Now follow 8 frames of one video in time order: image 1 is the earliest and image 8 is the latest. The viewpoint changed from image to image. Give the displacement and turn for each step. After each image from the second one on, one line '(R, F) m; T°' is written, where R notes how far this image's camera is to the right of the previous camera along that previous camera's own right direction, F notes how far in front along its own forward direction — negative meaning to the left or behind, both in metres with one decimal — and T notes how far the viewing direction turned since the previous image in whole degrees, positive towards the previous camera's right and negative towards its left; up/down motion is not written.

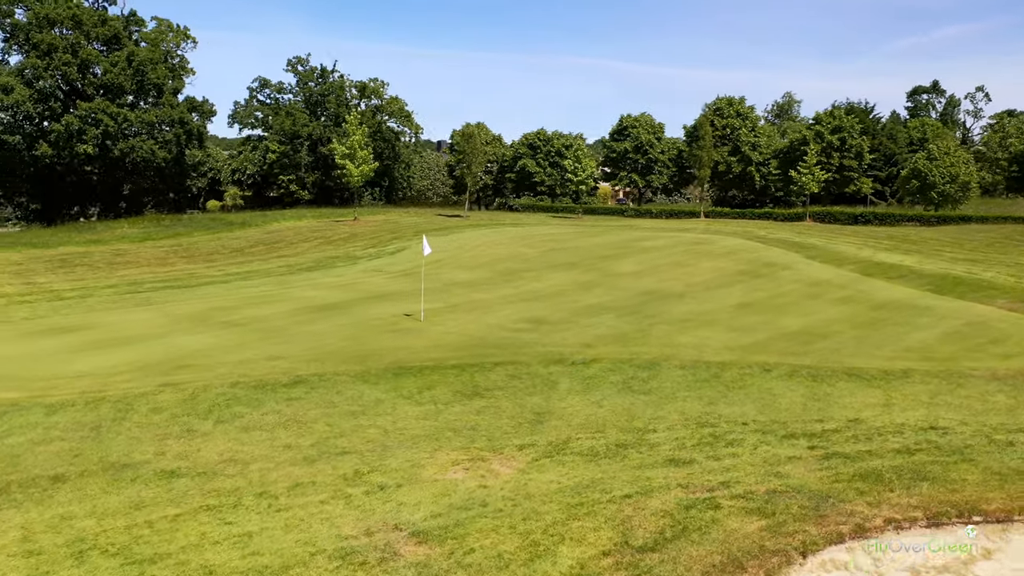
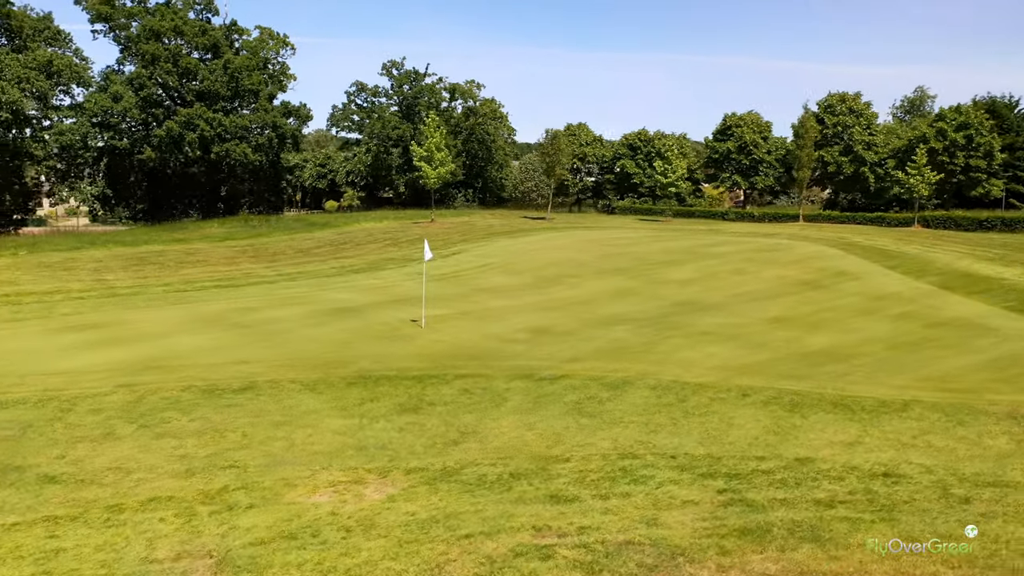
(+2.6, +0.9) m; -9°
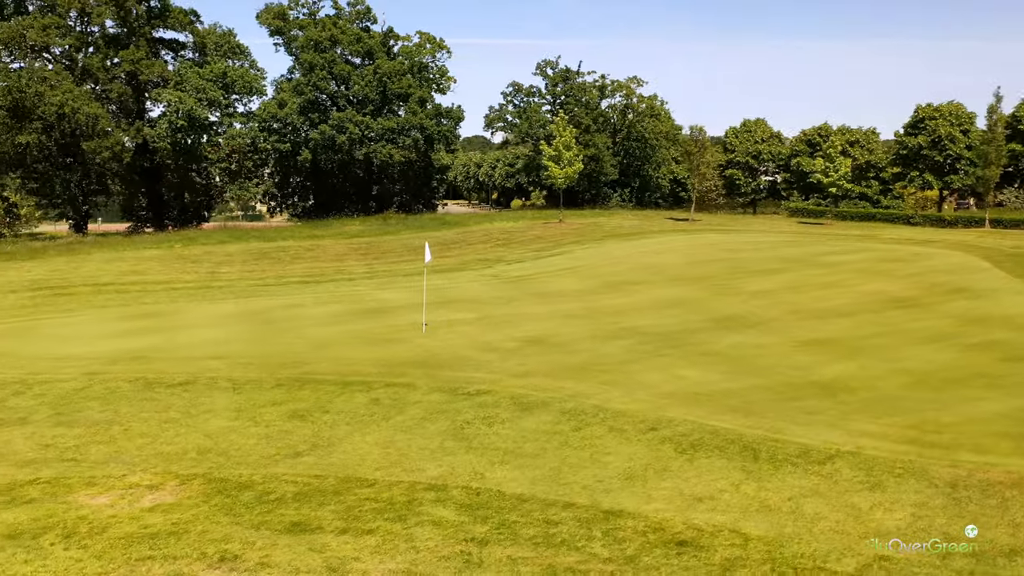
(+4.3, +1.4) m; -16°
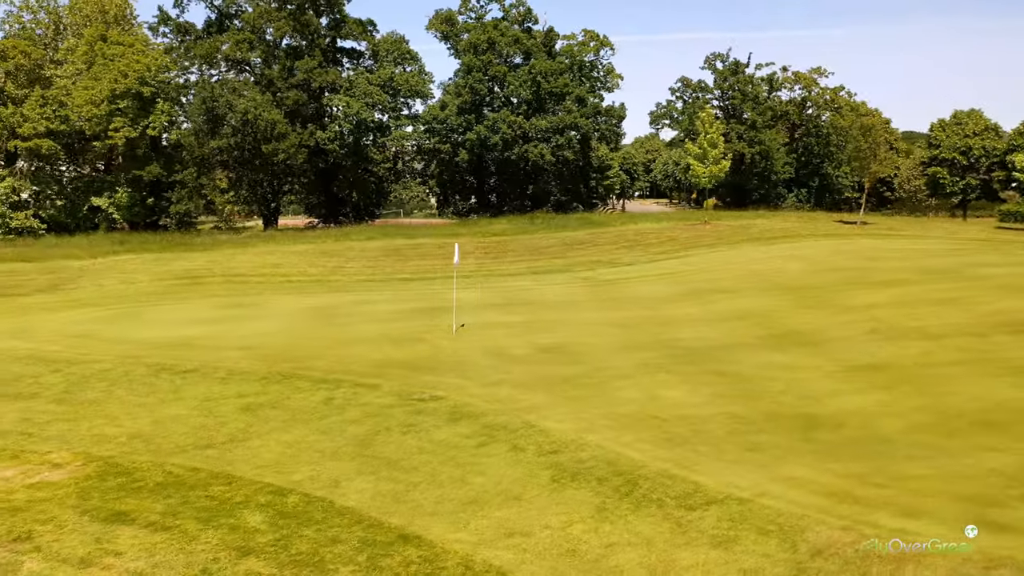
(+3.7, +0.9) m; -15°
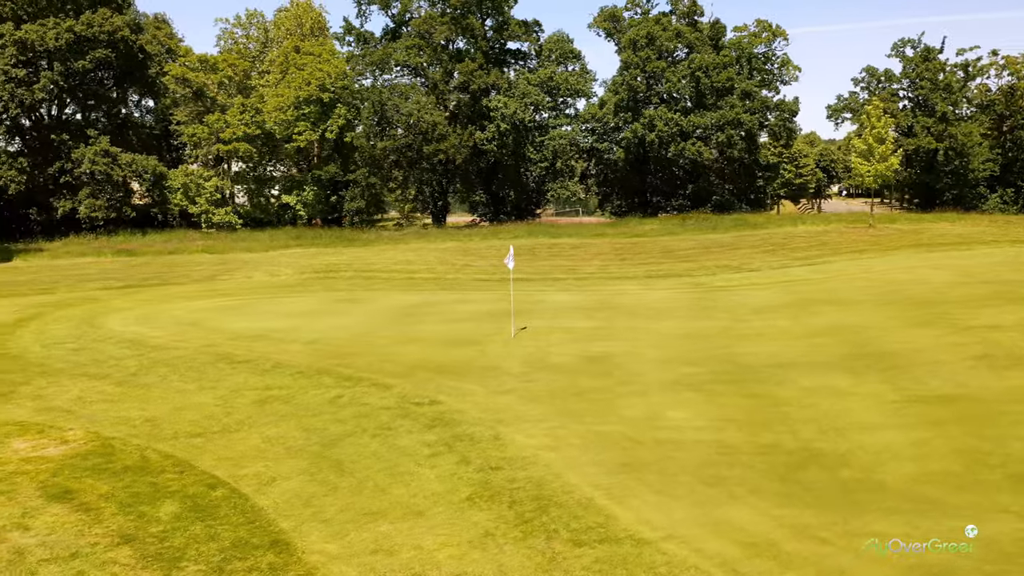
(+2.8, +0.7) m; -14°
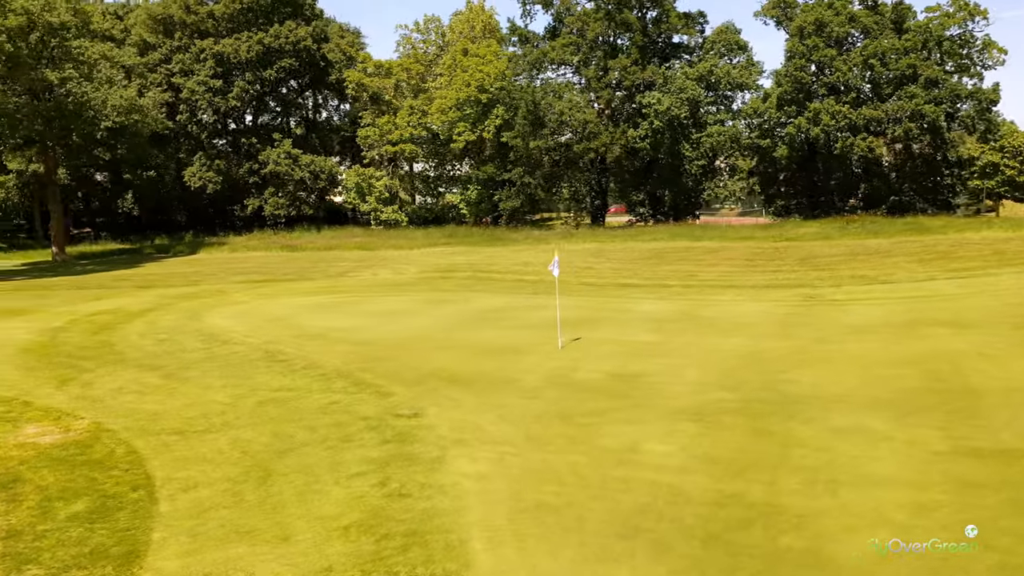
(+2.9, +1.1) m; -14°
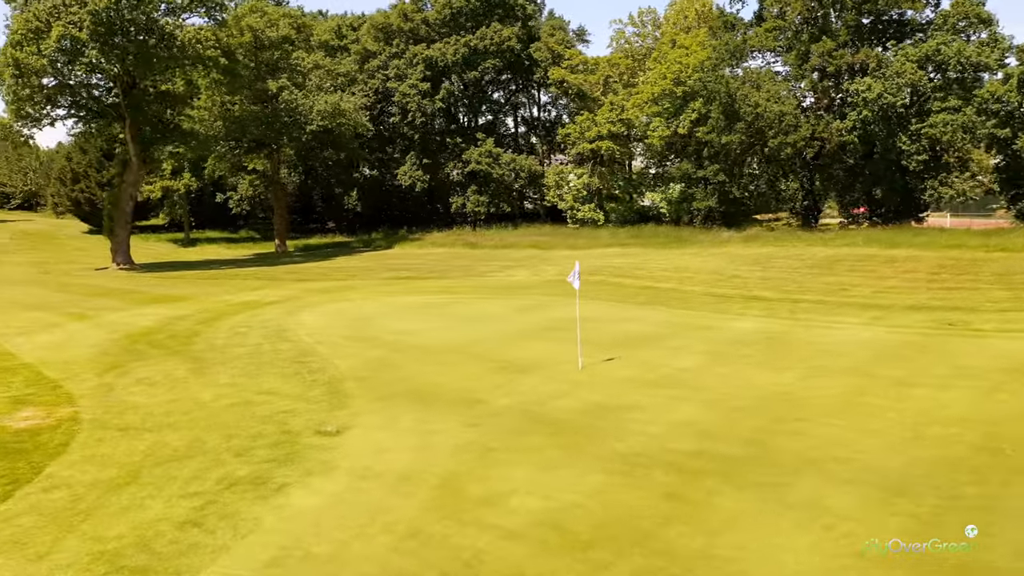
(+4.1, +1.9) m; -18°
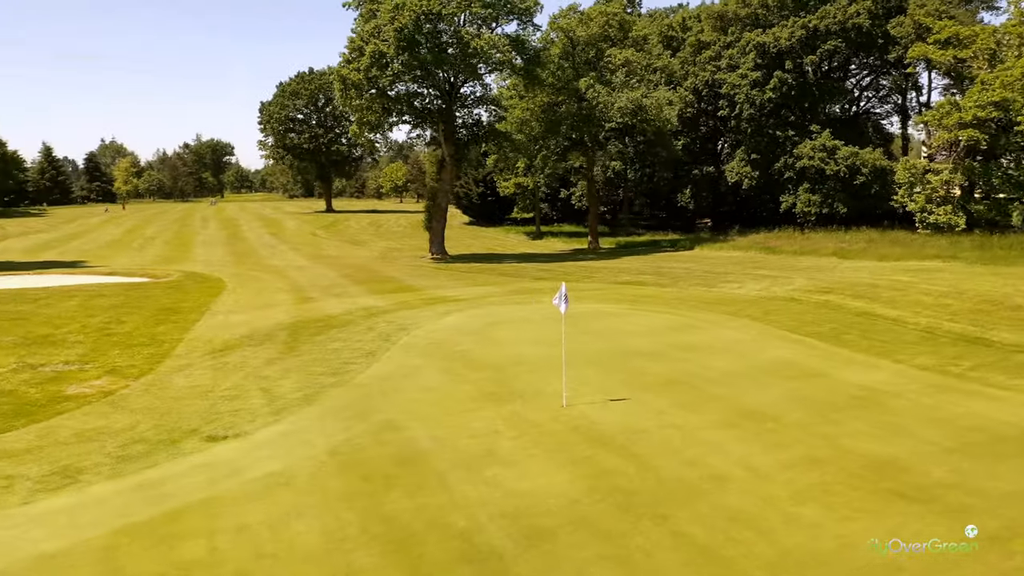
(+6.0, +3.1) m; -29°
